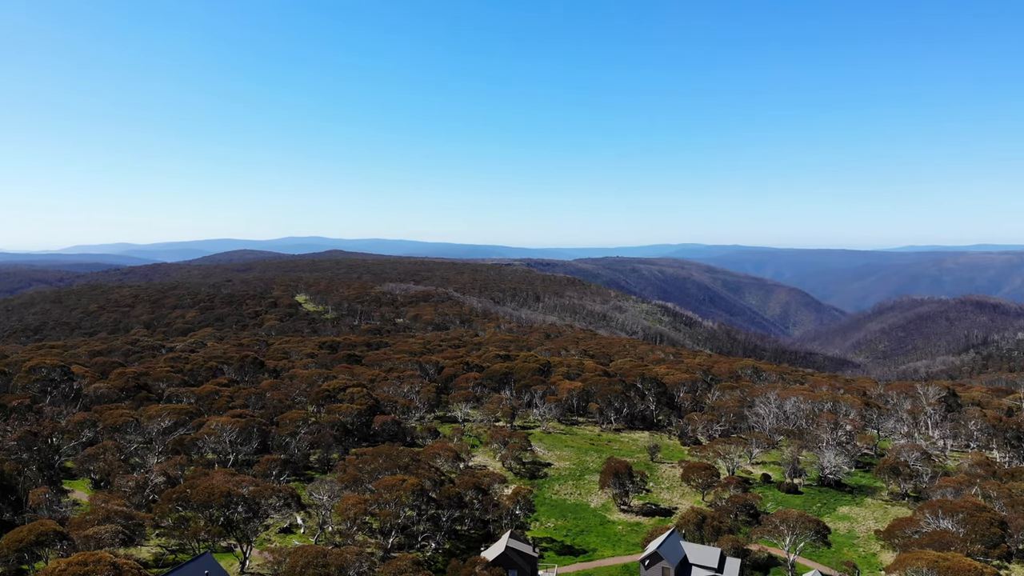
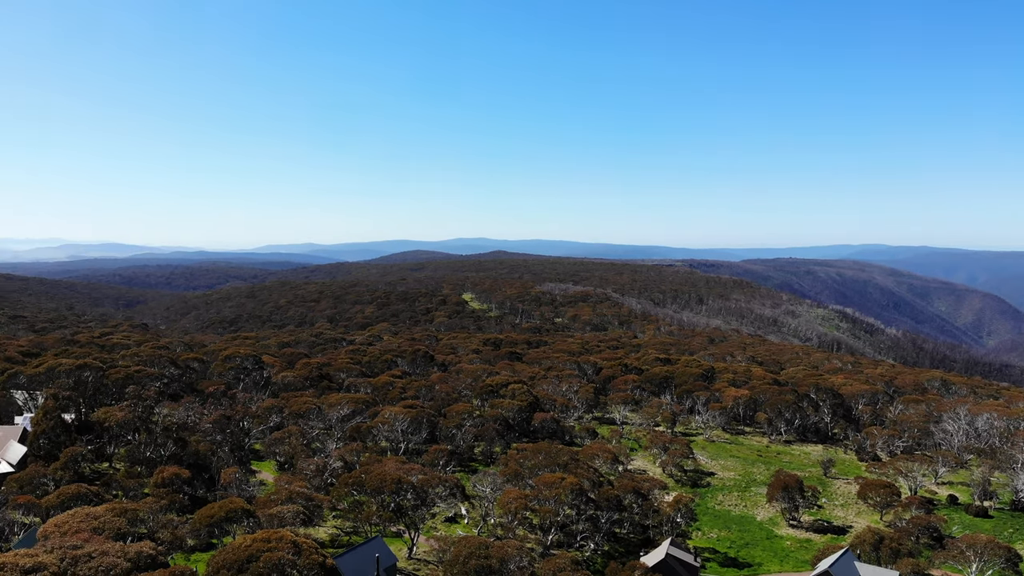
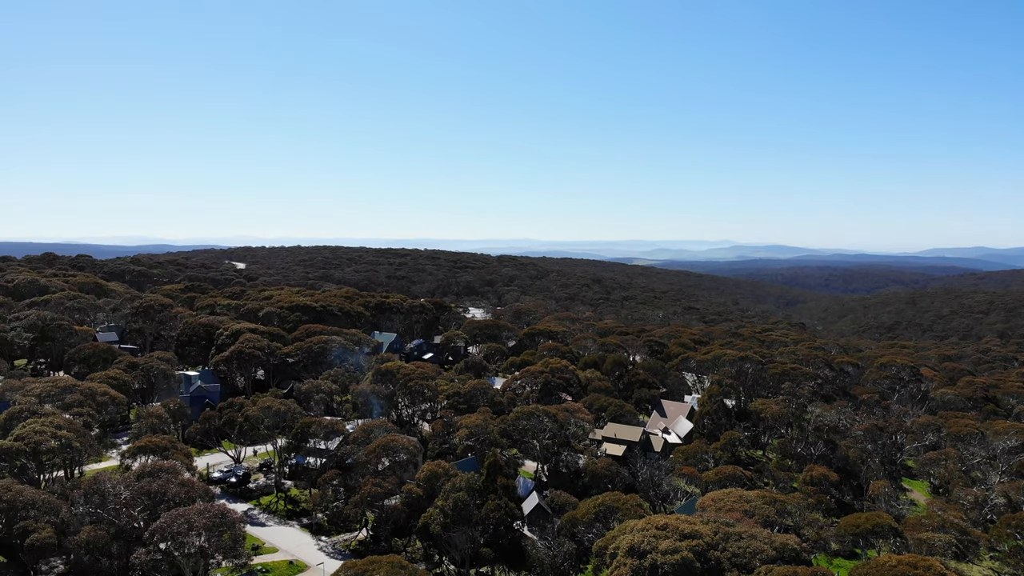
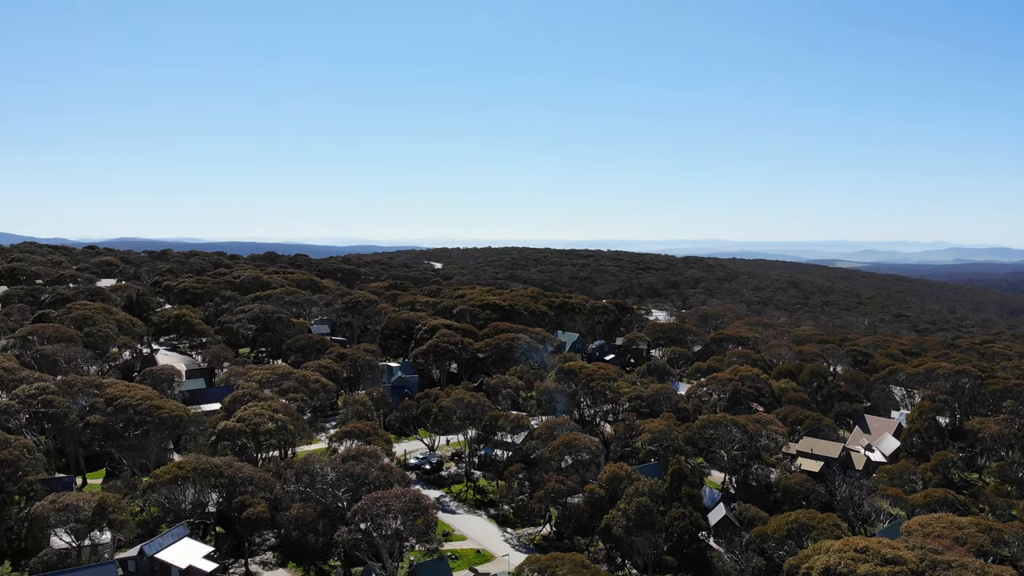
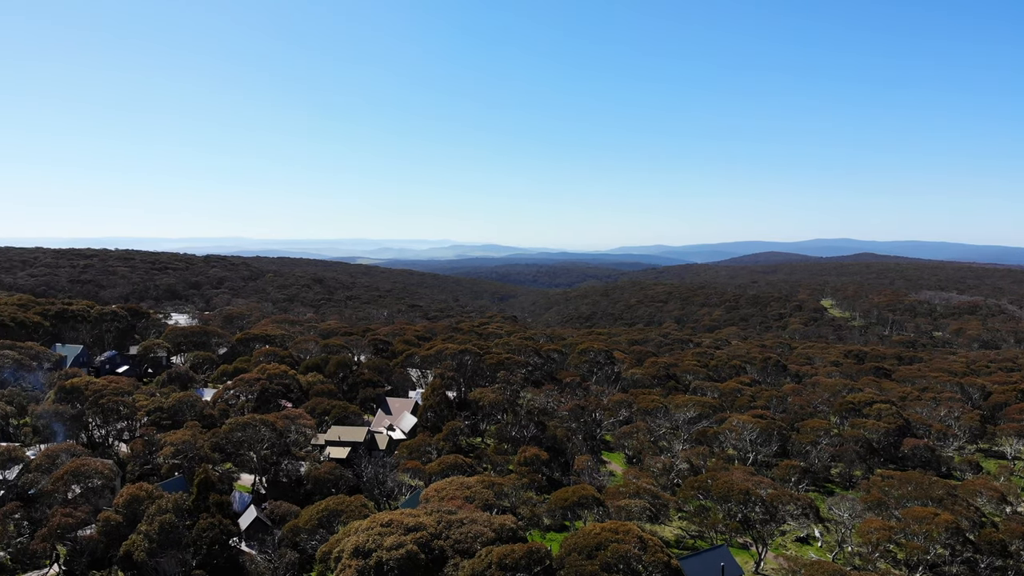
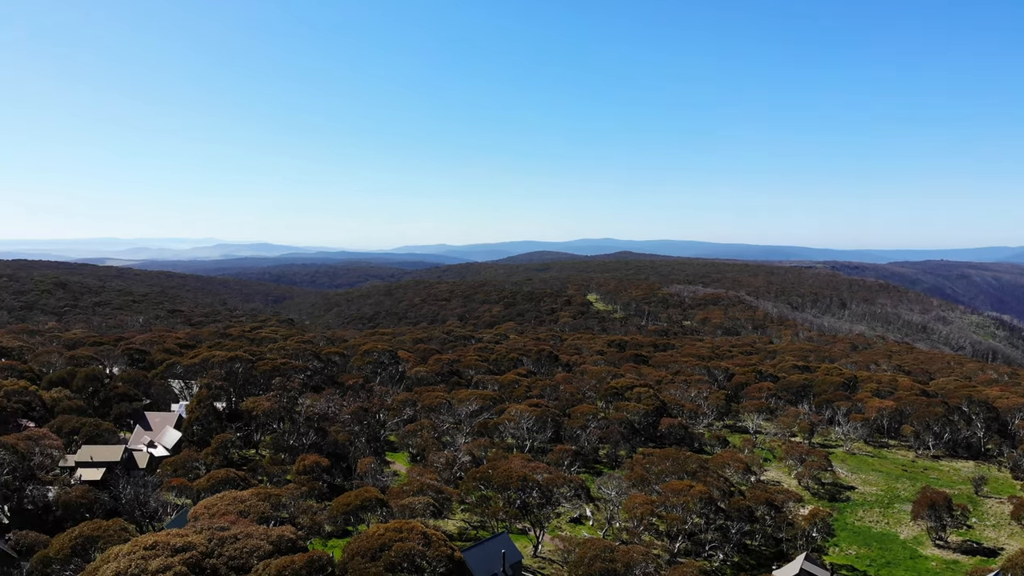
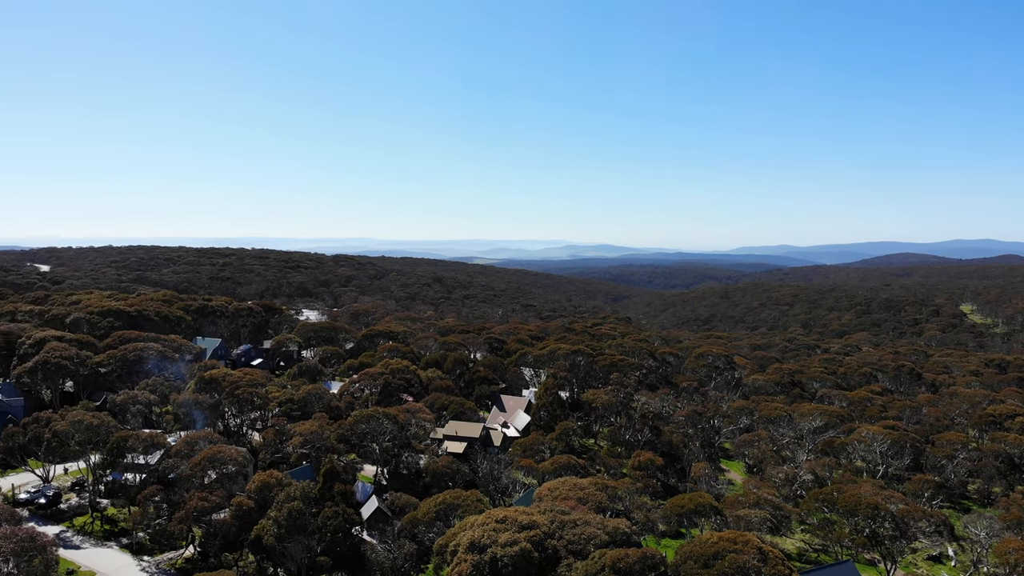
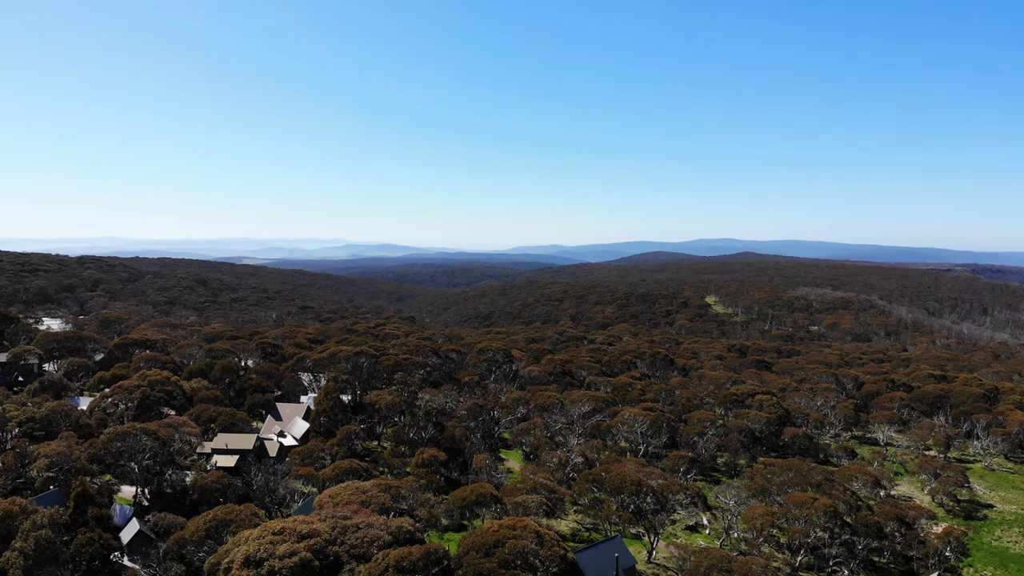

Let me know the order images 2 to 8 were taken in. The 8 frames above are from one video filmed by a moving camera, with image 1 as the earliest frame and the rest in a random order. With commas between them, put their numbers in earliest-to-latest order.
2, 6, 8, 5, 7, 3, 4
